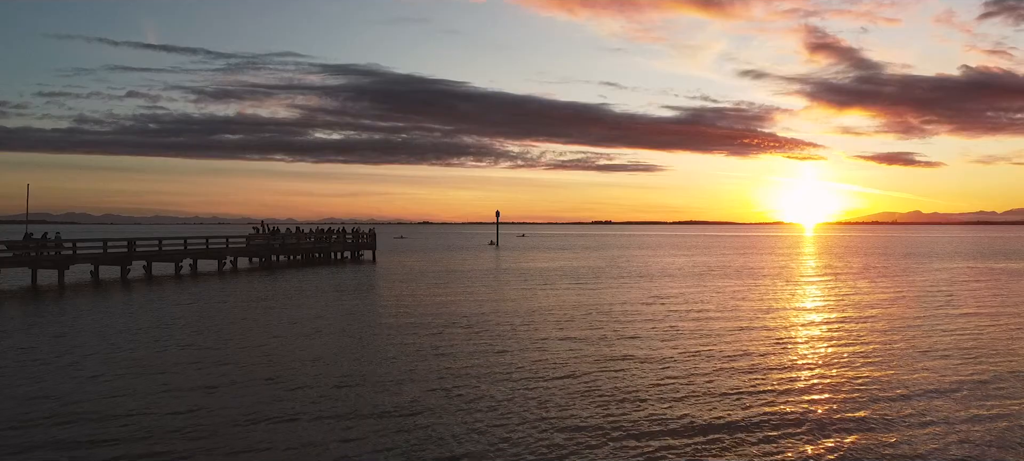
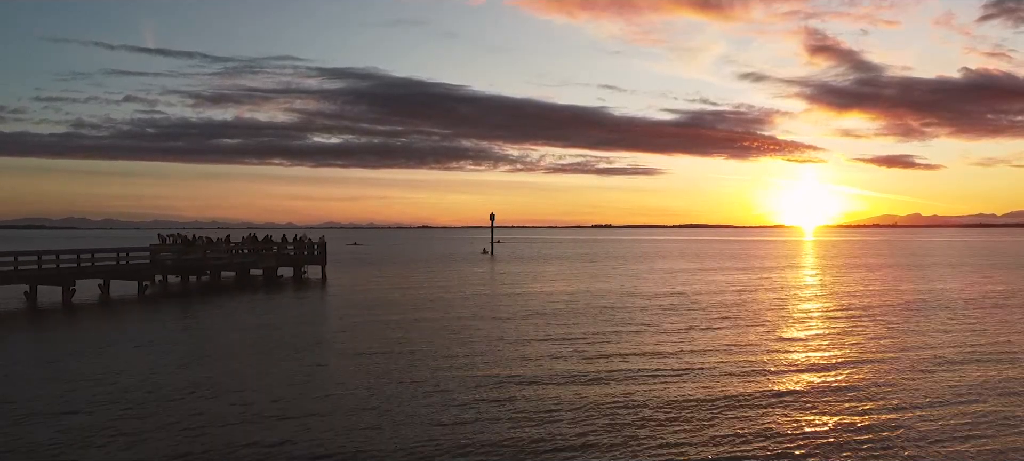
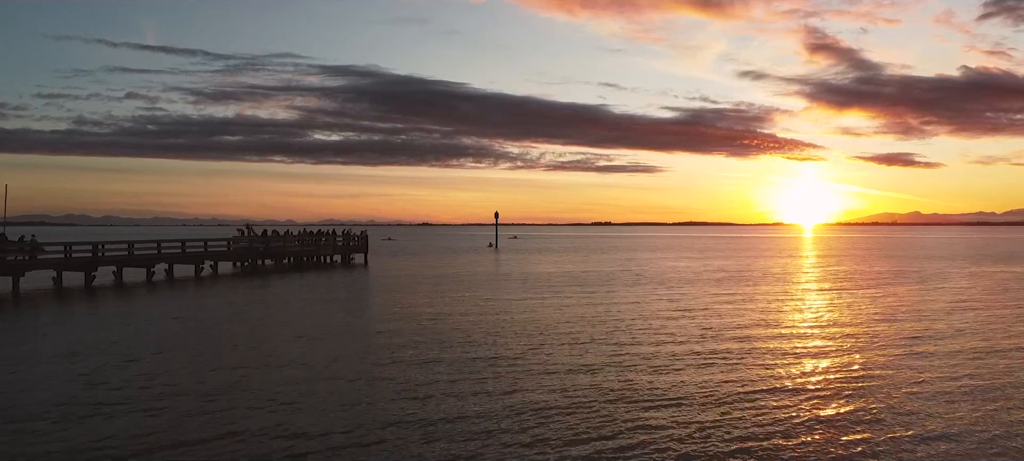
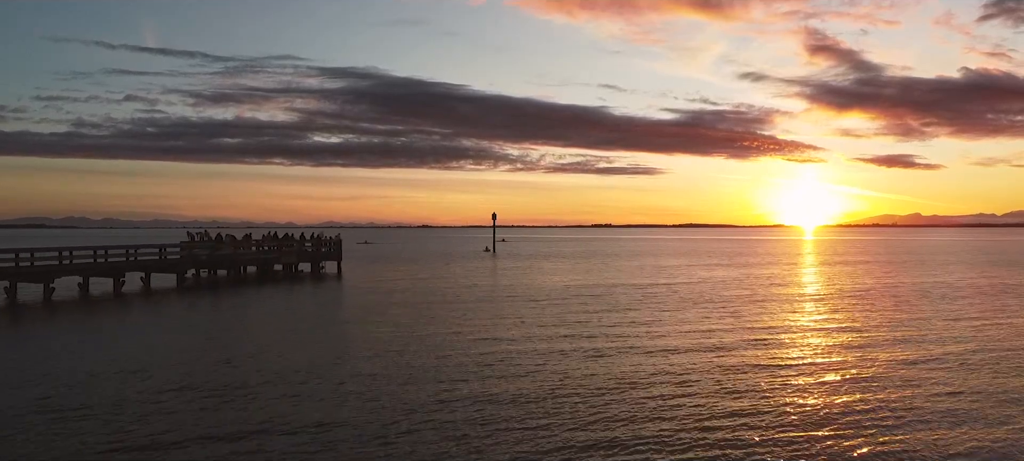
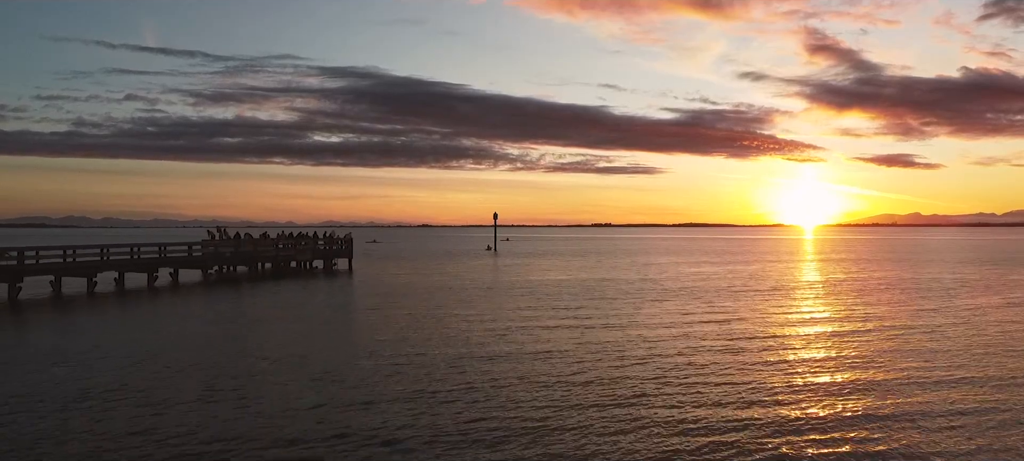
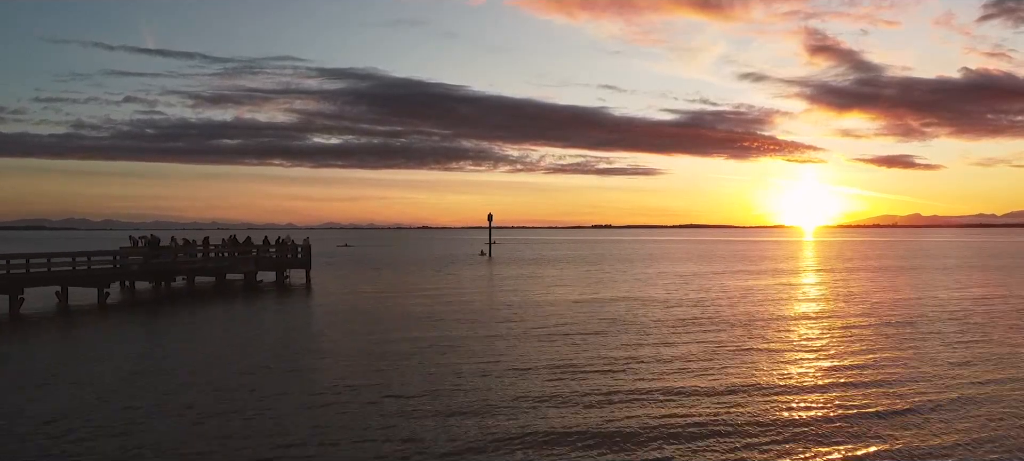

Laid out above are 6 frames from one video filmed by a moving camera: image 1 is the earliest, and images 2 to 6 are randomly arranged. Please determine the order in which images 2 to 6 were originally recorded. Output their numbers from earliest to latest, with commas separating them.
3, 5, 4, 2, 6
